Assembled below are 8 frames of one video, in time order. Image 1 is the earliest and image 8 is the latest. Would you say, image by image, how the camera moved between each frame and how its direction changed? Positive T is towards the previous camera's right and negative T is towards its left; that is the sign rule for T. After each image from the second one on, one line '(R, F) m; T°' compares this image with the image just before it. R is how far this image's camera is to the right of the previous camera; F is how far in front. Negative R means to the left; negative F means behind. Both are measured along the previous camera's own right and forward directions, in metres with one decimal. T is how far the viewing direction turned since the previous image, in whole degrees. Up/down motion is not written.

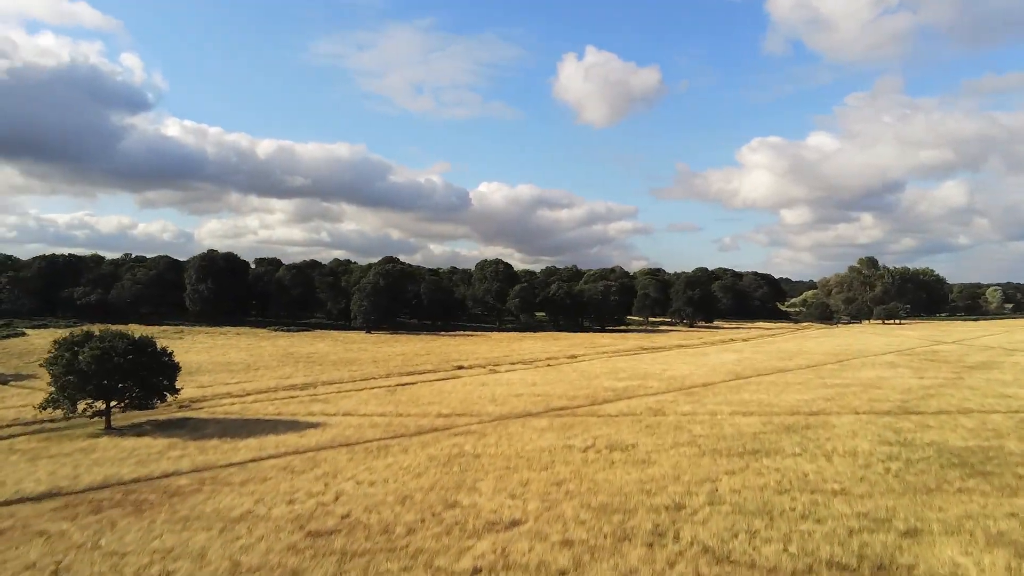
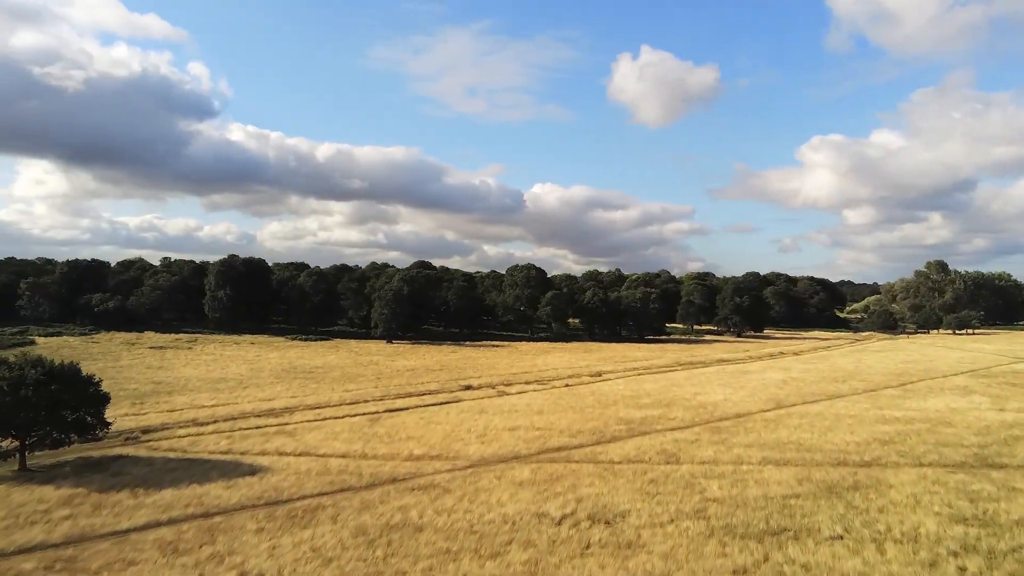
(+1.9, +3.8) m; -4°
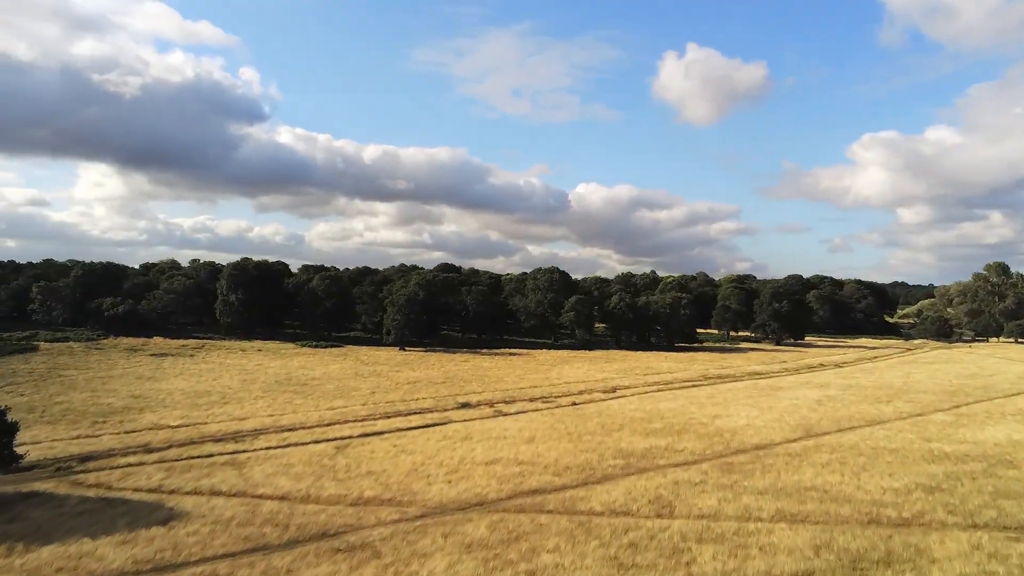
(+1.8, +3.1) m; -3°
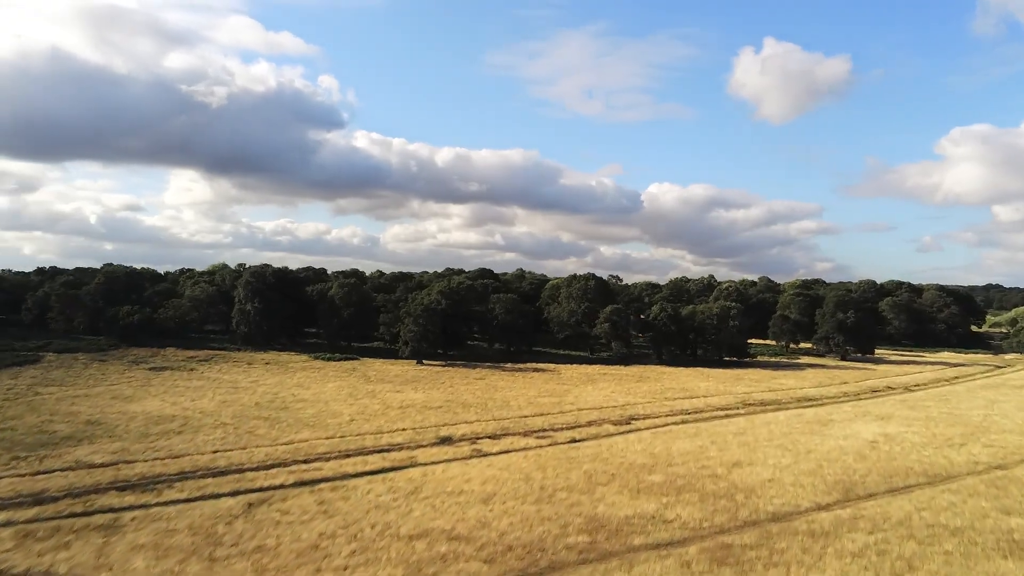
(+3.1, +4.6) m; -5°
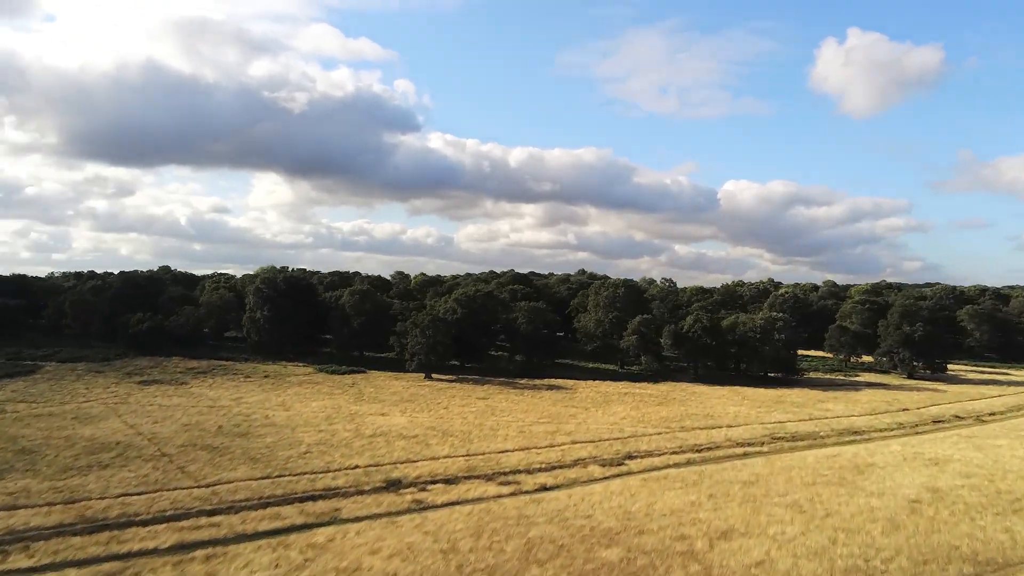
(+3.5, +4.4) m; -6°
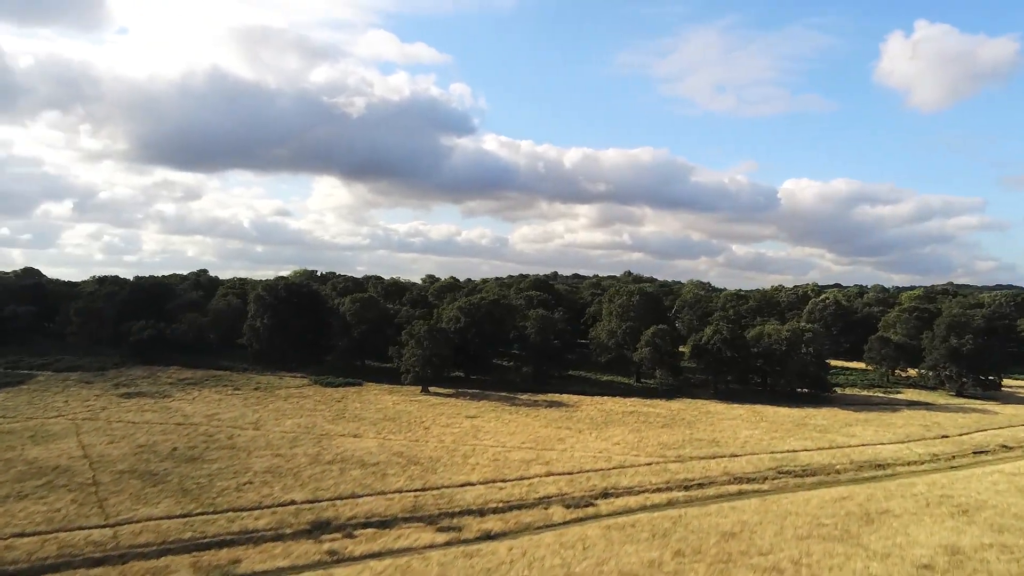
(+3.1, +3.1) m; -4°
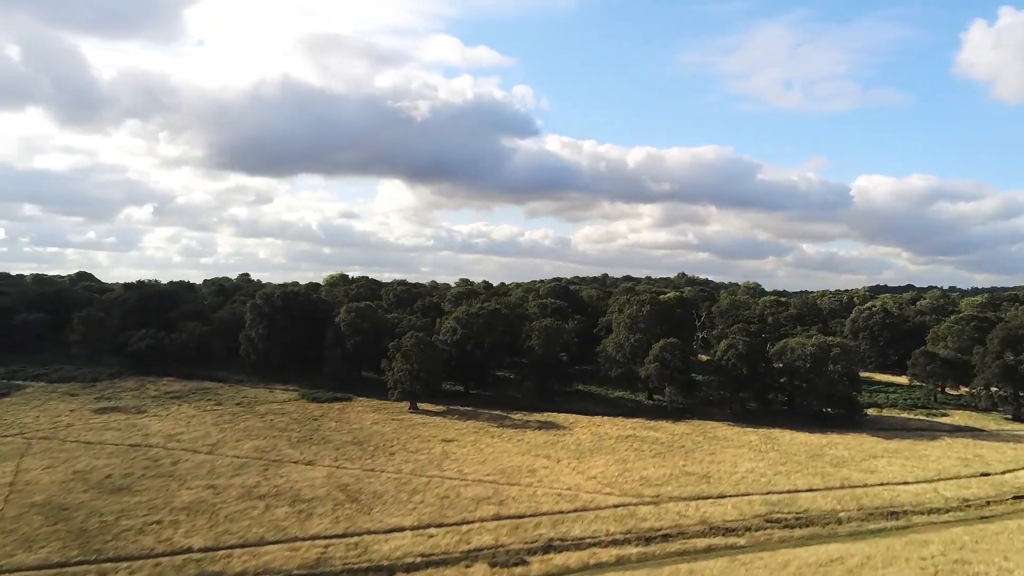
(+3.8, +3.4) m; -5°
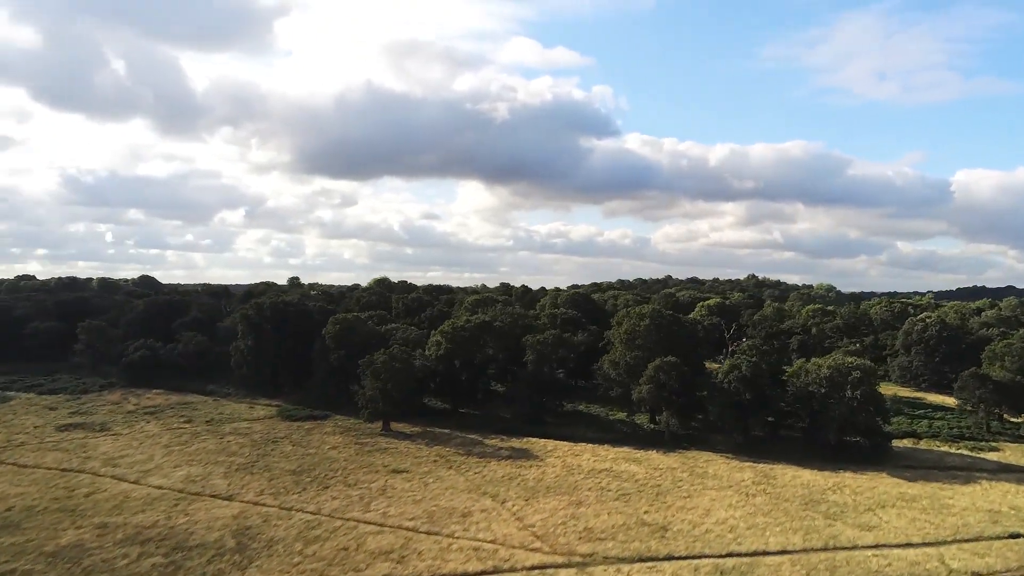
(+5.1, +3.7) m; -6°
